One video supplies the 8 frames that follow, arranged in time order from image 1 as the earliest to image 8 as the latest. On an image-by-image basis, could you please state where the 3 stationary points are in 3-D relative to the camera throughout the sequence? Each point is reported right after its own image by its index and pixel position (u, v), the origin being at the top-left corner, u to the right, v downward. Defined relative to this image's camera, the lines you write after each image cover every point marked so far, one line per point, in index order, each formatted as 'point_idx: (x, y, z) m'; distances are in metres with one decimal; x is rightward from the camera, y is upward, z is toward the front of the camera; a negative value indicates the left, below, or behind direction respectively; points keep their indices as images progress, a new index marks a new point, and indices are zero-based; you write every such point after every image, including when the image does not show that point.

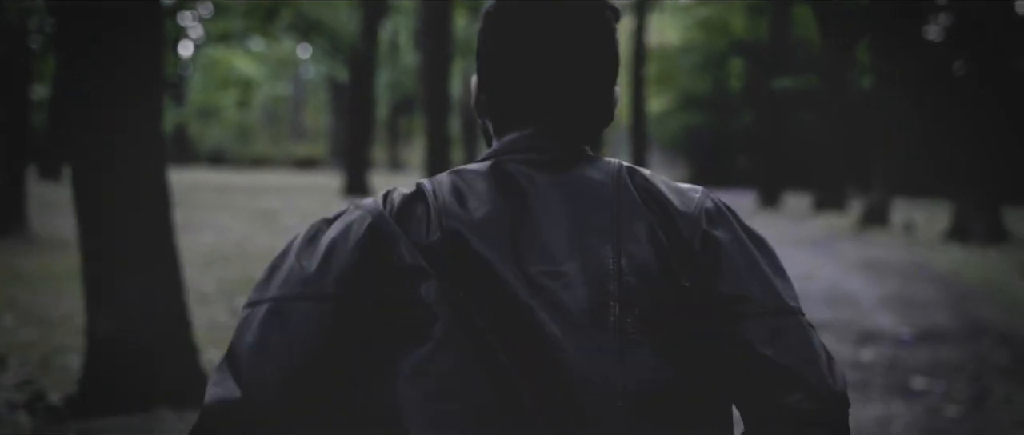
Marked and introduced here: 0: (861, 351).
0: (+2.8, -1.1, +7.9) m
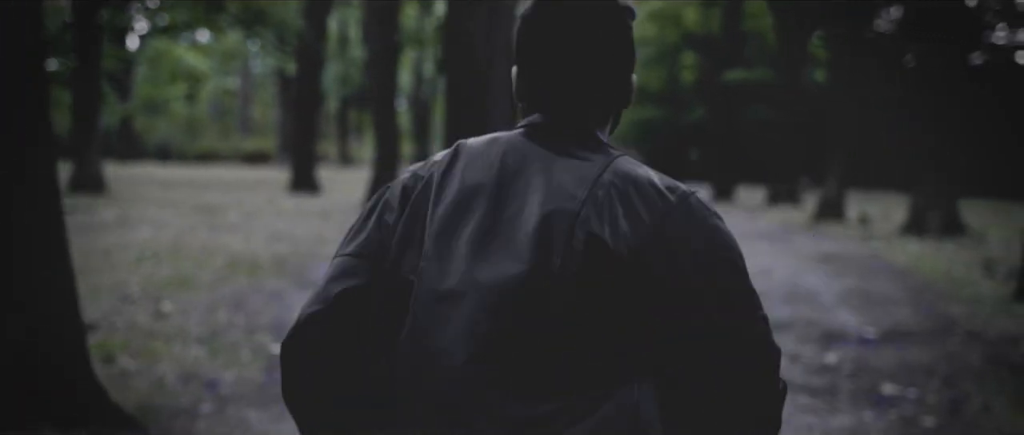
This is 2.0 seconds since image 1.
0: (+2.4, -1.0, +7.5) m
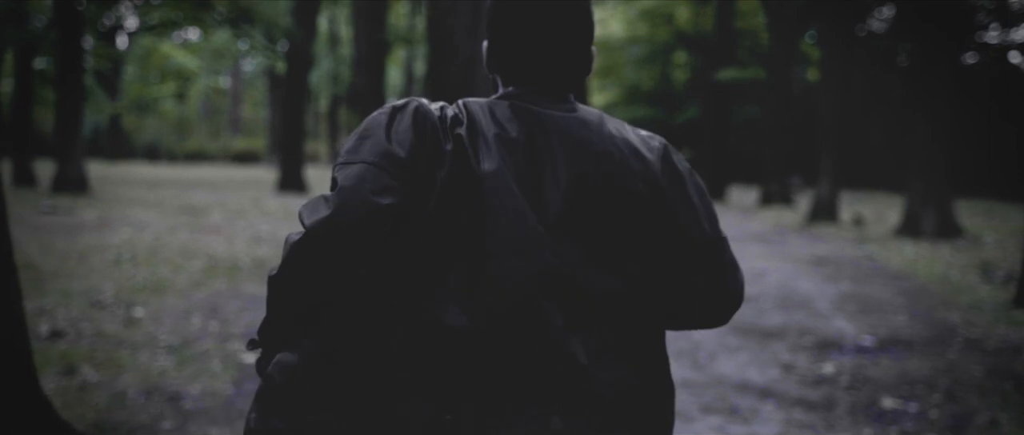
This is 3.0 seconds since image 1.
0: (+2.2, -1.1, +7.2) m
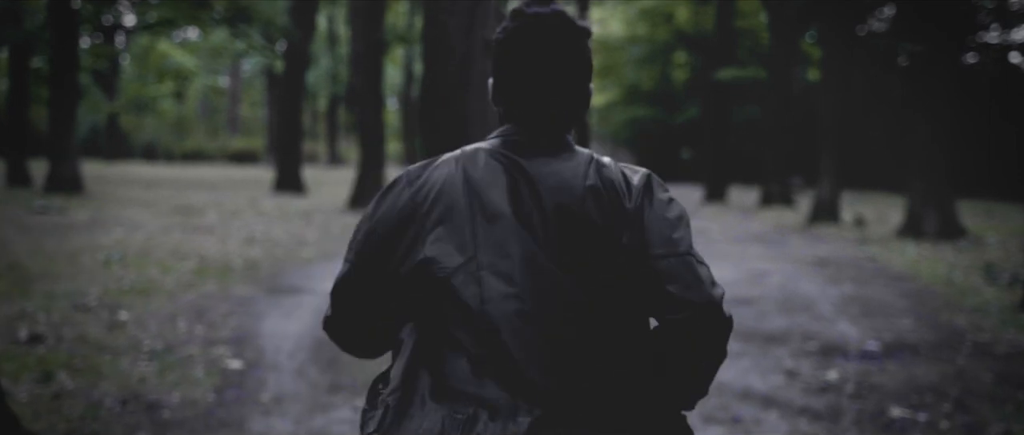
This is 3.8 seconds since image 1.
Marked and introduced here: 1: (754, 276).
0: (+2.2, -1.1, +7.0) m
1: (+3.0, -0.7, +12.6) m
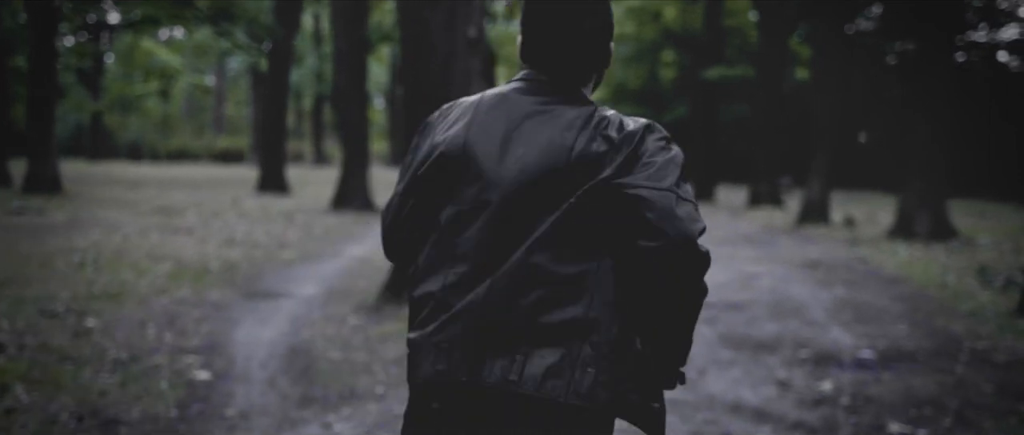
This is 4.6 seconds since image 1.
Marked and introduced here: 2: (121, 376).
0: (+2.1, -1.1, +6.7) m
1: (+2.8, -0.8, +12.4) m
2: (-2.6, -1.1, +6.7) m
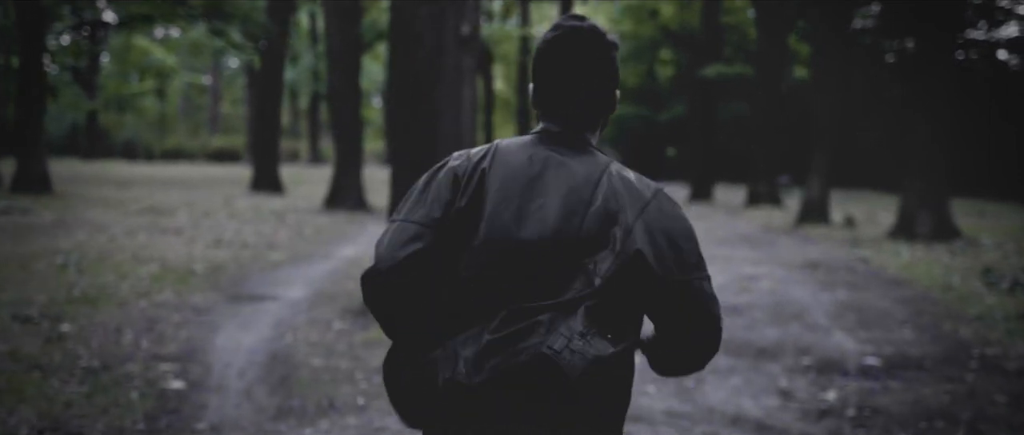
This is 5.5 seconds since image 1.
0: (+2.0, -1.1, +6.4) m
1: (+2.8, -0.8, +12.0) m
2: (-2.7, -1.1, +6.4) m
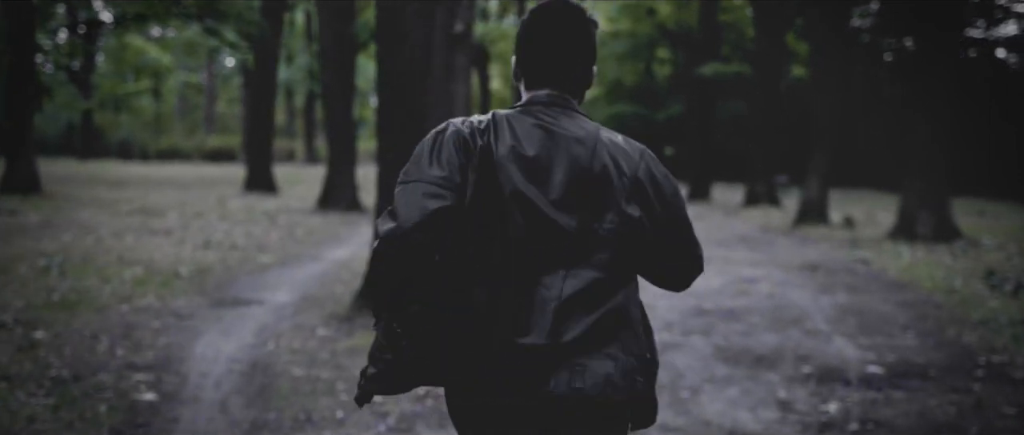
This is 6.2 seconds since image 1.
0: (+1.9, -1.1, +6.1) m
1: (+2.7, -0.8, +11.8) m
2: (-2.8, -1.1, +6.1) m
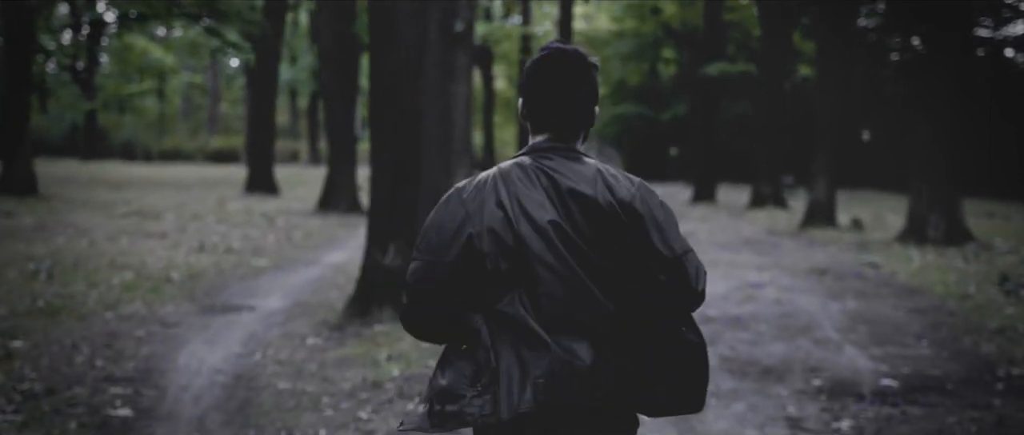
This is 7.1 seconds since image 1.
0: (+1.9, -1.1, +5.7) m
1: (+2.7, -0.8, +11.4) m
2: (-2.8, -1.1, +5.8) m
